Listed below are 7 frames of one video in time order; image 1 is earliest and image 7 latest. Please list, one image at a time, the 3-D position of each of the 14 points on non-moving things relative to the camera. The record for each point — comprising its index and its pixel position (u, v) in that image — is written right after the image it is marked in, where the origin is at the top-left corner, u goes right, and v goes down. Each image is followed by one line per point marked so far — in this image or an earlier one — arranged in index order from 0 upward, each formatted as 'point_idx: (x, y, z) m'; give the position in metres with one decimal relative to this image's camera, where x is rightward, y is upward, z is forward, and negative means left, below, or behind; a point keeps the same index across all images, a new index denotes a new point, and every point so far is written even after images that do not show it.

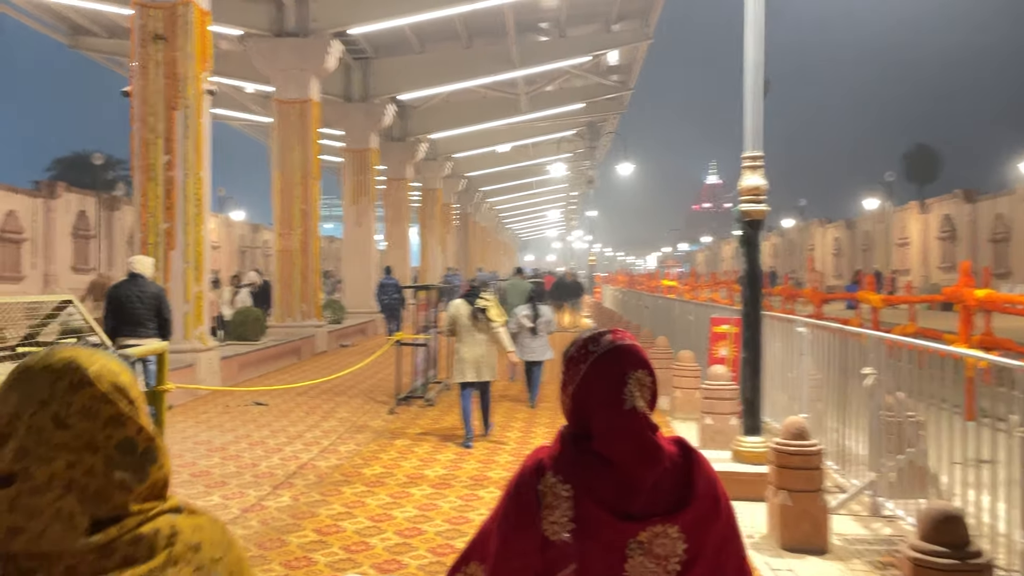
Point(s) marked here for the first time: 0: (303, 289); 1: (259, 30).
0: (-3.2, 0.0, +12.5) m
1: (-3.8, +3.9, +12.4) m
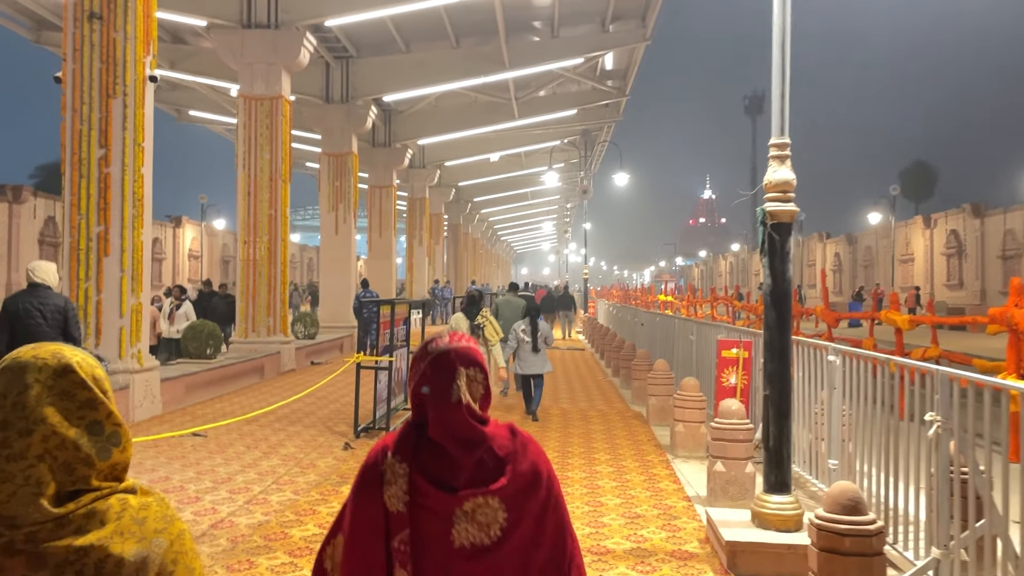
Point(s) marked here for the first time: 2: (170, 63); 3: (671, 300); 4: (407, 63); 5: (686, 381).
0: (-3.4, -0.2, +11.5) m
1: (-4.0, +3.7, +11.4) m
2: (-6.6, +4.3, +15.7) m
3: (+3.9, -0.3, +20.0) m
4: (-2.0, +4.3, +15.7) m
5: (+1.4, -0.7, +6.5) m
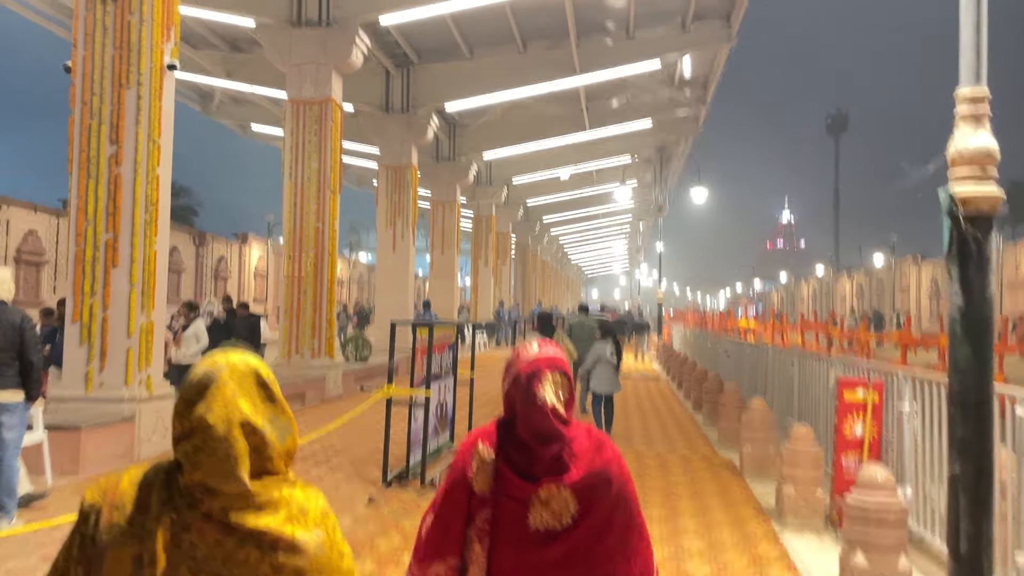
0: (-2.5, -0.4, +10.5) m
1: (-3.1, +3.5, +10.6) m
2: (-5.3, +4.0, +15.1) m
3: (+5.5, -0.9, +18.4) m
4: (-0.7, +4.0, +14.7) m
5: (+1.8, -0.9, +5.2) m
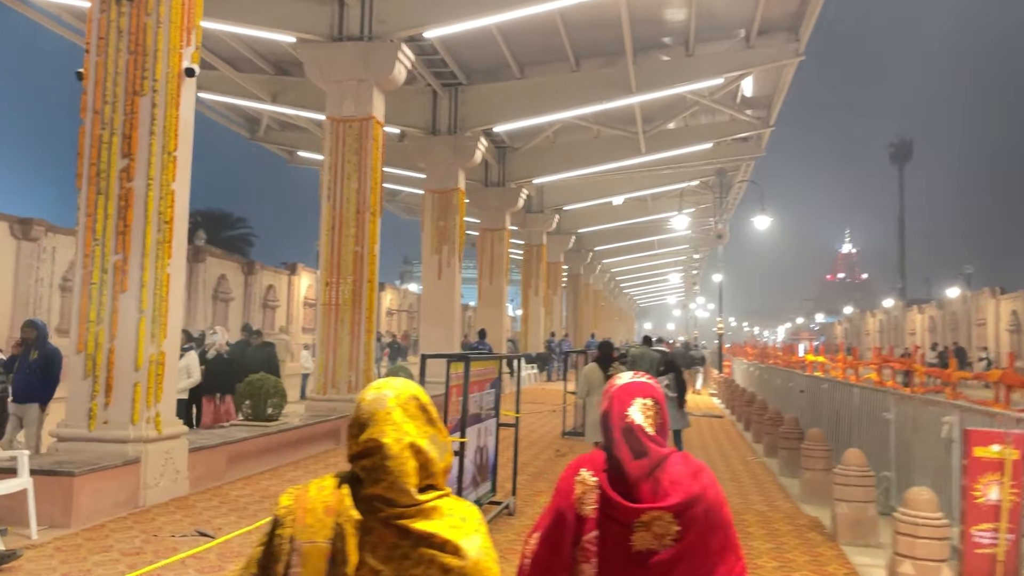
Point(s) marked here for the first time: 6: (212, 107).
0: (-1.9, -0.8, +9.8) m
1: (-2.5, +3.2, +10.1) m
2: (-4.4, +3.5, +14.8) m
3: (+6.6, -1.5, +17.2) m
4: (+0.2, +3.4, +14.1) m
5: (+2.1, -1.0, +4.2) m
6: (-6.0, +3.6, +16.3) m
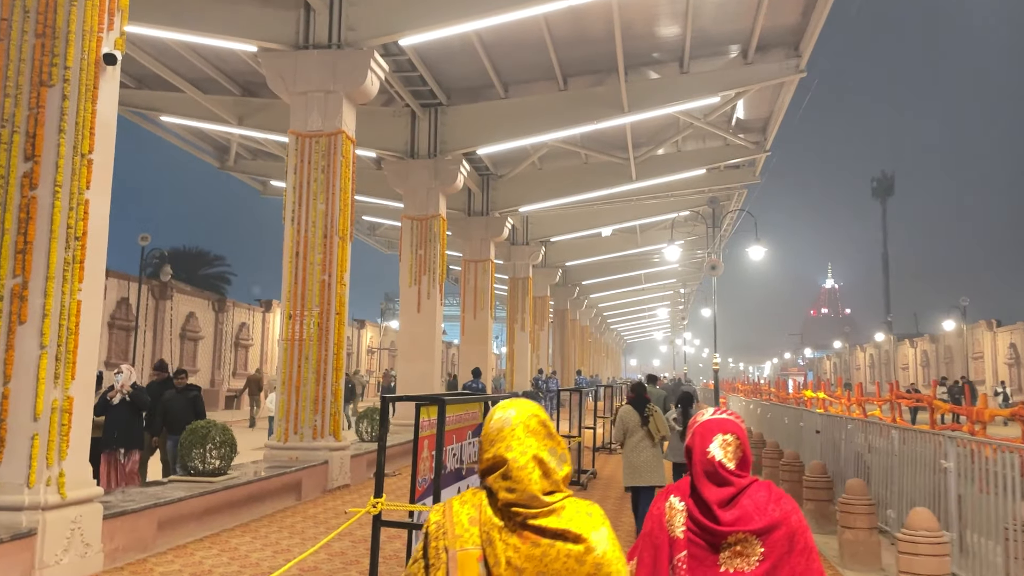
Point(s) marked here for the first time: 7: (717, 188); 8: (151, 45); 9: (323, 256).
0: (-2.1, -1.1, +8.7) m
1: (-2.7, +2.8, +9.2) m
2: (-4.7, +2.9, +13.8) m
3: (+6.3, -2.2, +16.2) m
4: (-0.1, +2.9, +13.2) m
5: (+2.1, -1.1, +3.2) m
6: (-6.3, +3.0, +15.3) m
7: (+4.8, +2.3, +18.9) m
8: (-5.5, +3.7, +12.5) m
9: (-2.1, +0.3, +8.9) m
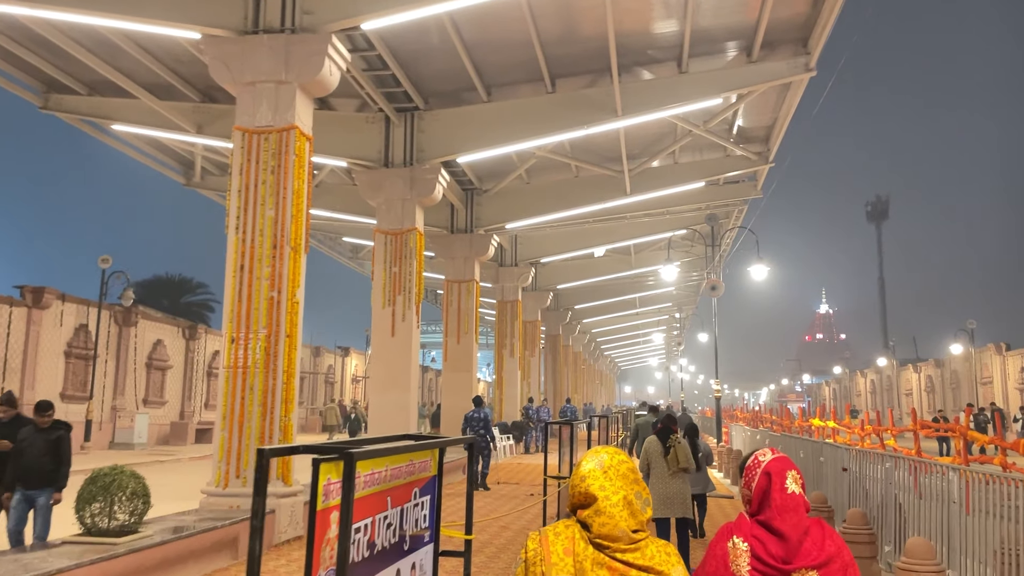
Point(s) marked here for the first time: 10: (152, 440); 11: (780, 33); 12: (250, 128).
0: (-2.3, -1.3, +7.5) m
1: (-2.9, +2.6, +8.1) m
2: (-4.9, +2.5, +12.7) m
3: (+6.0, -2.6, +15.0) m
4: (-0.4, +2.6, +12.1) m
5: (+1.9, -1.1, +2.0) m
6: (-6.6, +2.5, +14.1) m
7: (+4.5, +1.8, +17.8) m
8: (-5.8, +3.4, +11.4) m
9: (-2.3, +0.2, +7.7) m
10: (-8.8, -3.7, +19.9) m
11: (+3.7, +3.5, +11.2) m
12: (-2.6, +1.6, +8.0) m
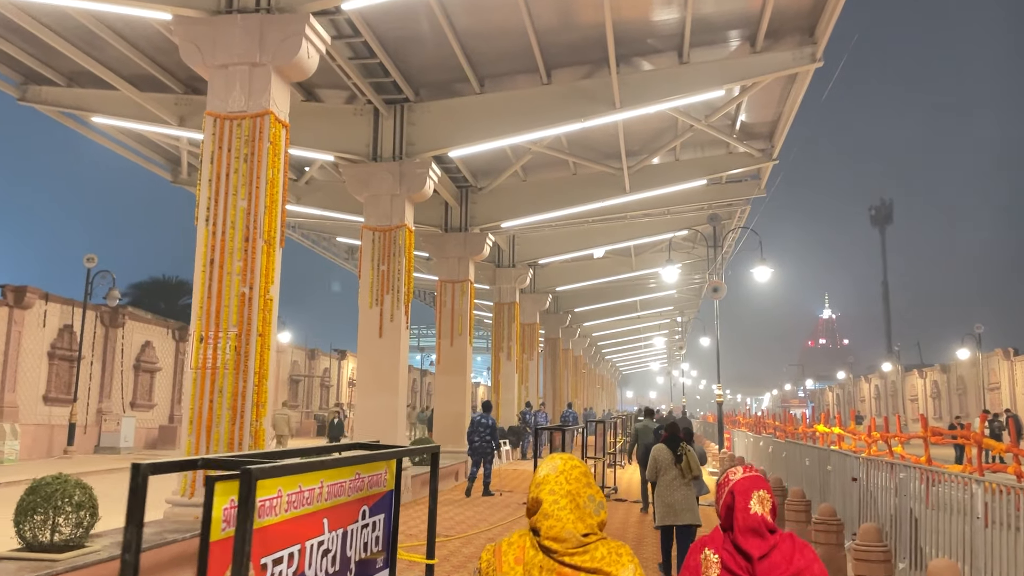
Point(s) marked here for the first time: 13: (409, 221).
0: (-2.4, -1.3, +7.0) m
1: (-3.0, +2.6, +7.6) m
2: (-5.0, +2.5, +12.2) m
3: (+5.9, -2.6, +14.4) m
4: (-0.4, +2.6, +11.6) m
5: (+1.8, -1.0, +1.5) m
6: (-6.7, +2.5, +13.7) m
7: (+4.4, +1.8, +17.3) m
8: (-5.9, +3.4, +10.9) m
9: (-2.4, +0.2, +7.2) m
10: (-8.9, -3.7, +19.5) m
11: (+3.6, +3.5, +10.8) m
12: (-2.7, +1.6, +7.5) m
13: (-1.5, +1.0, +11.9) m
